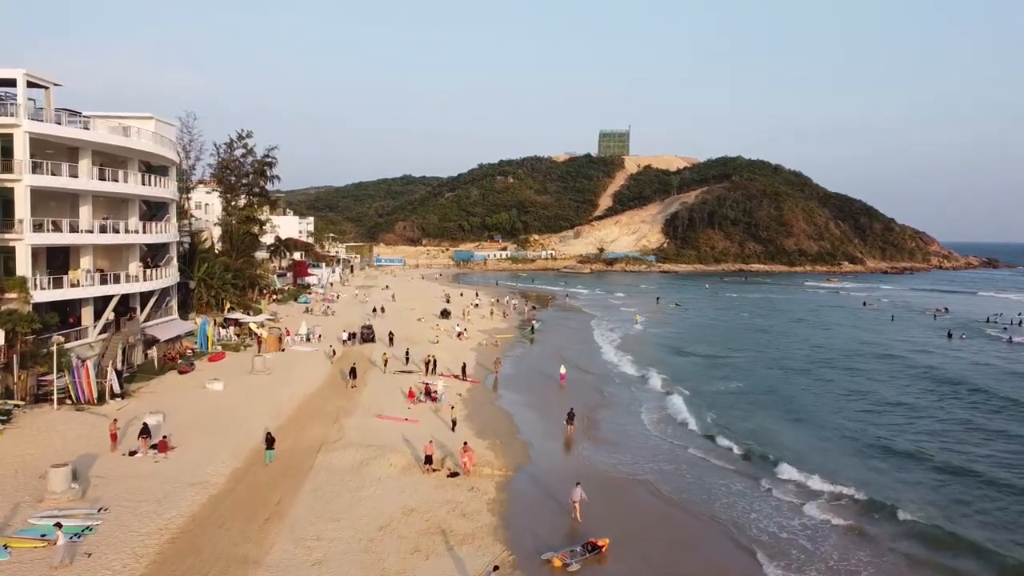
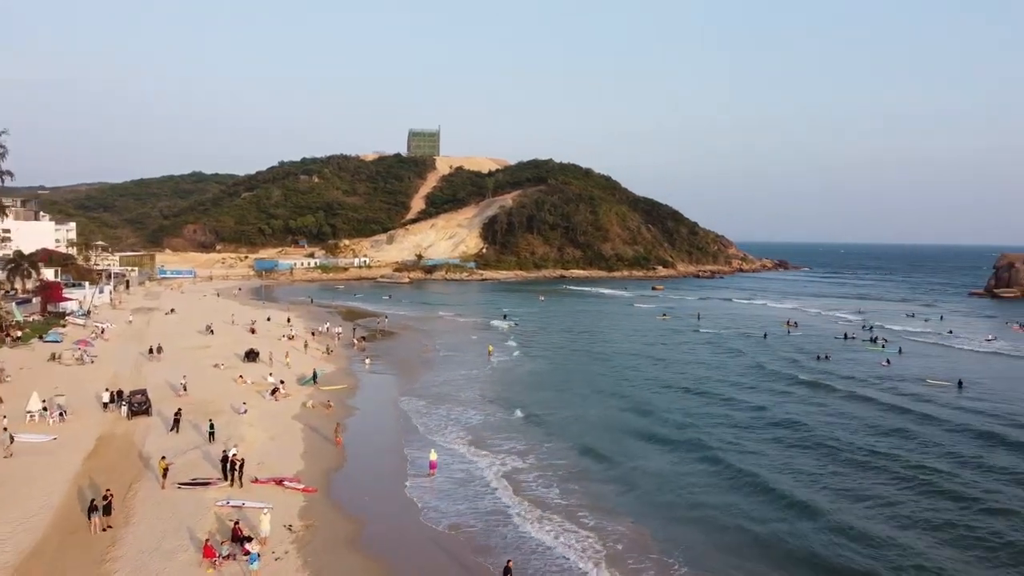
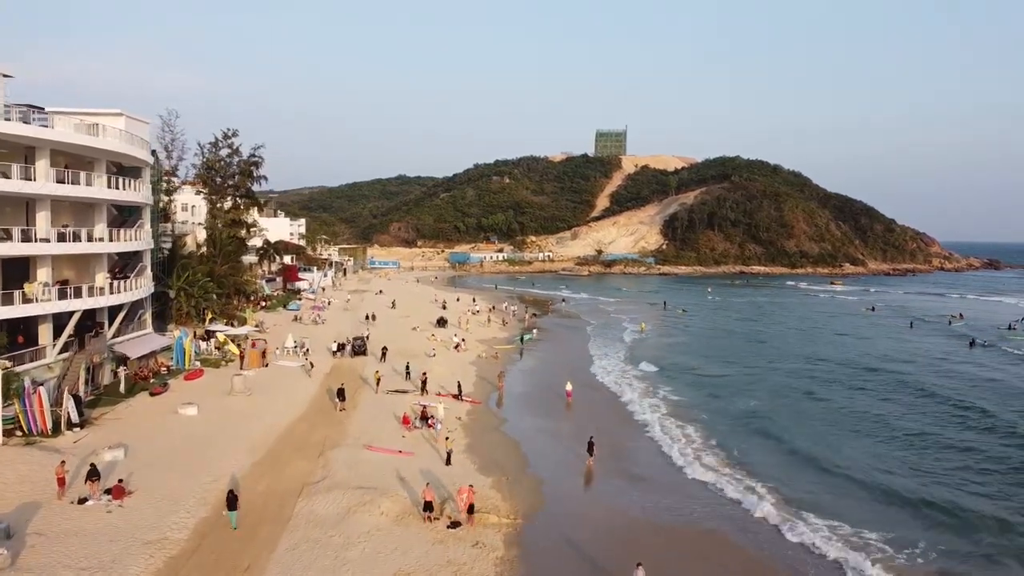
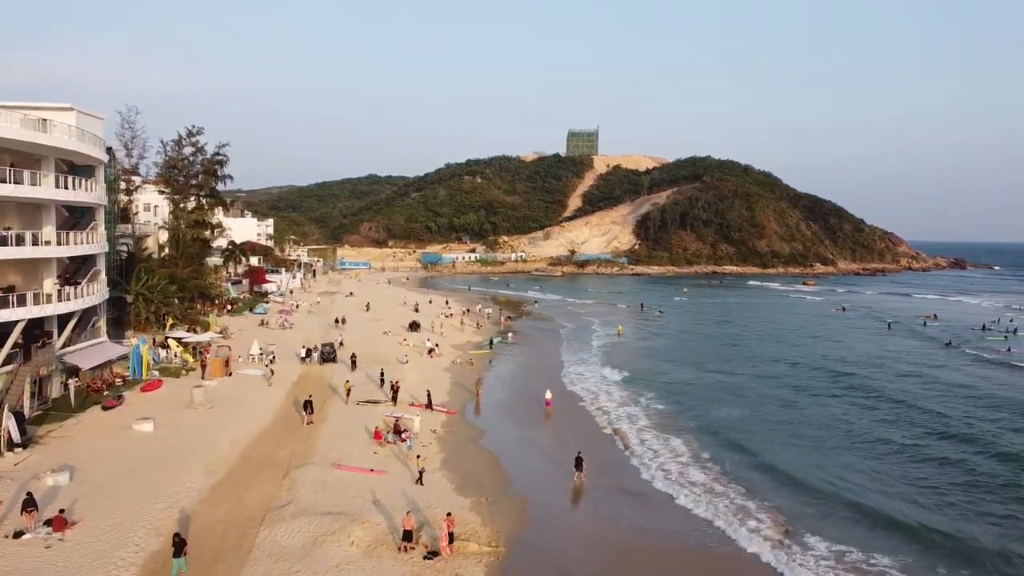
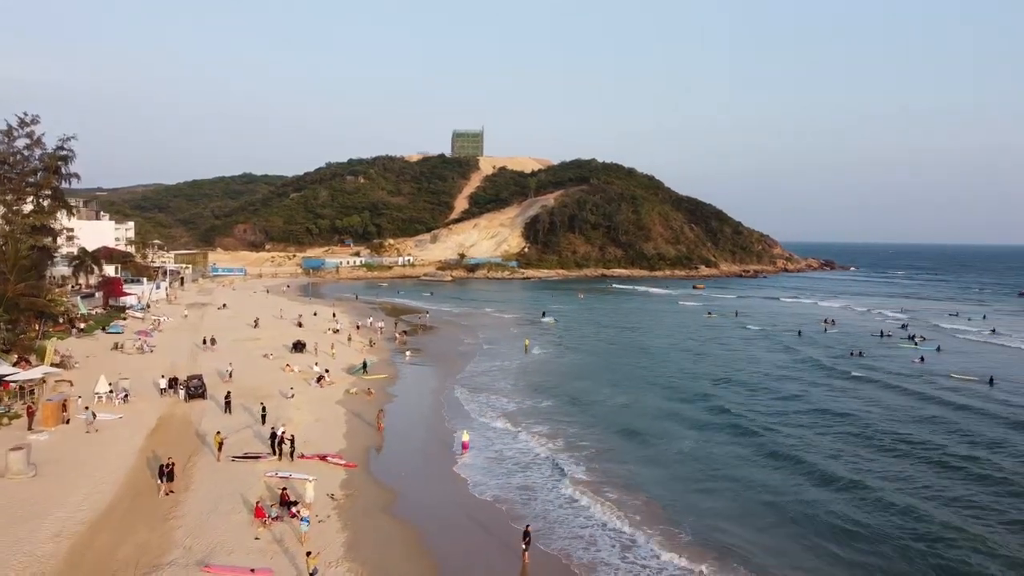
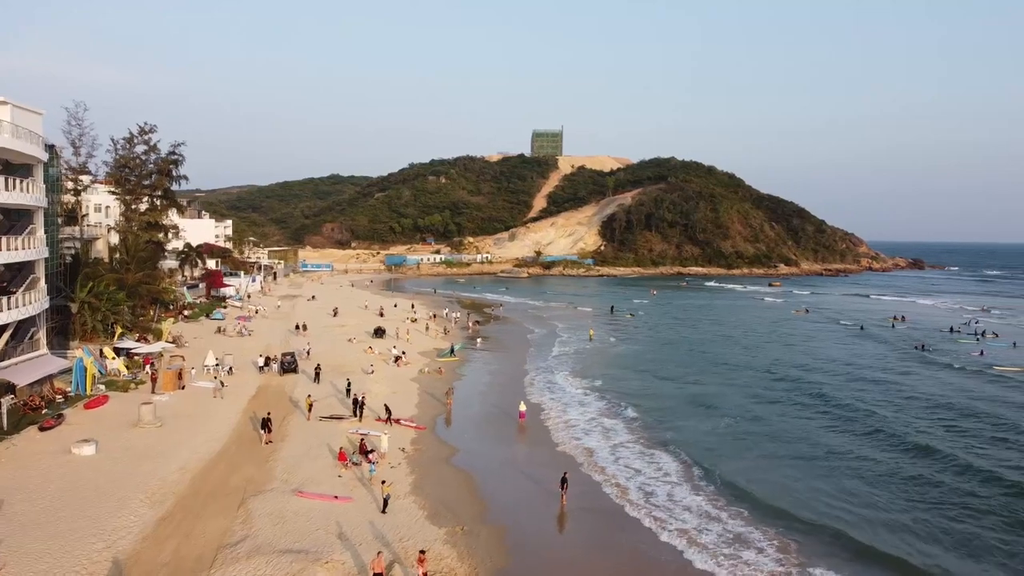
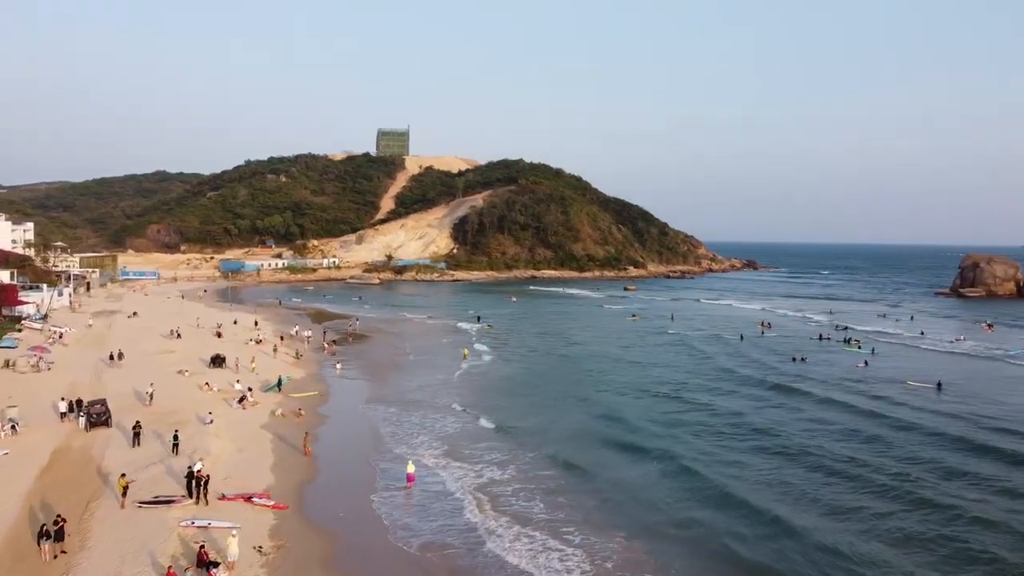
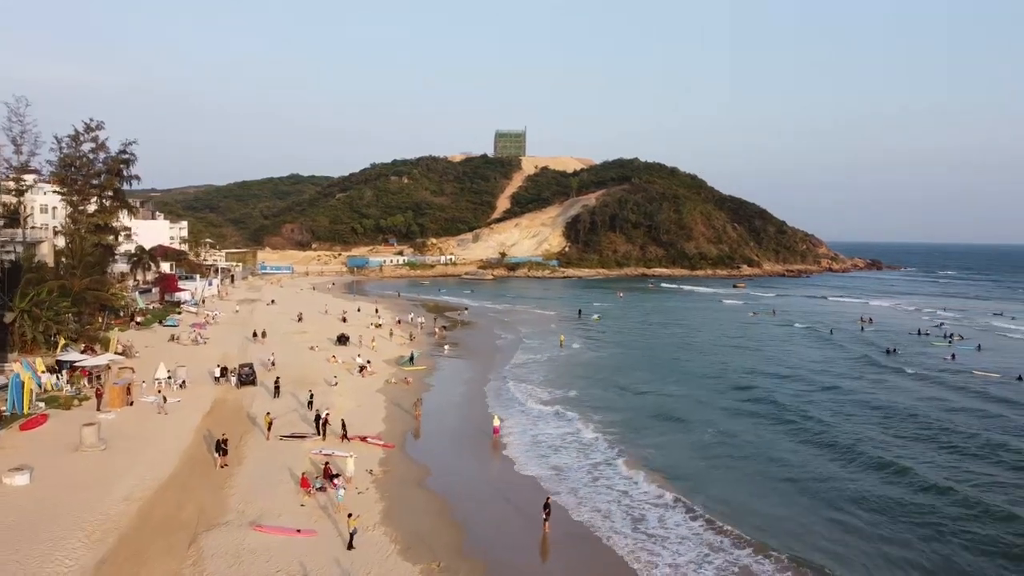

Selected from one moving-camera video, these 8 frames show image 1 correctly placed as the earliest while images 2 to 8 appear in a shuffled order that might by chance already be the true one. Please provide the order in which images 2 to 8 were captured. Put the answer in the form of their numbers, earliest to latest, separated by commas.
3, 4, 6, 8, 5, 2, 7
